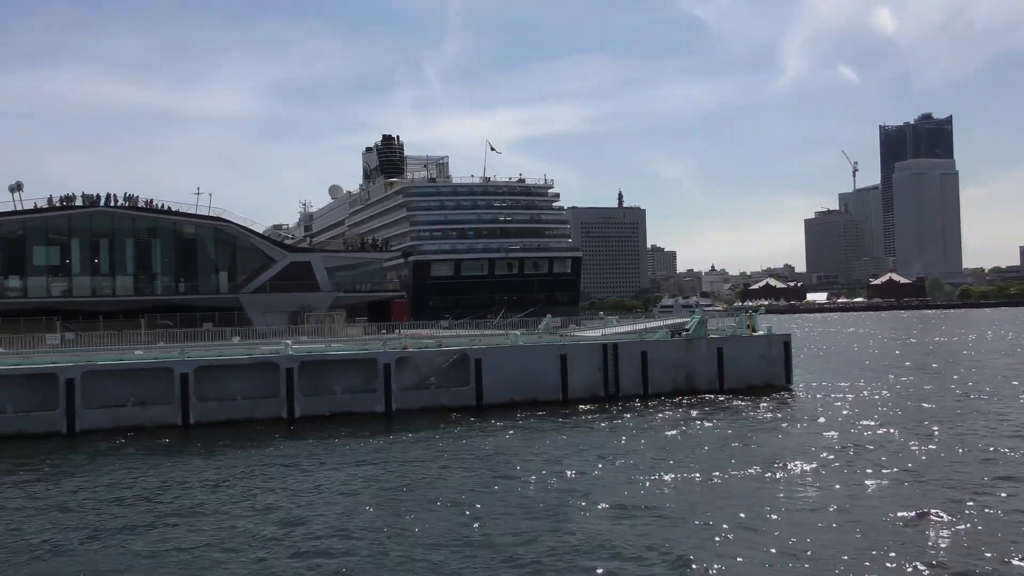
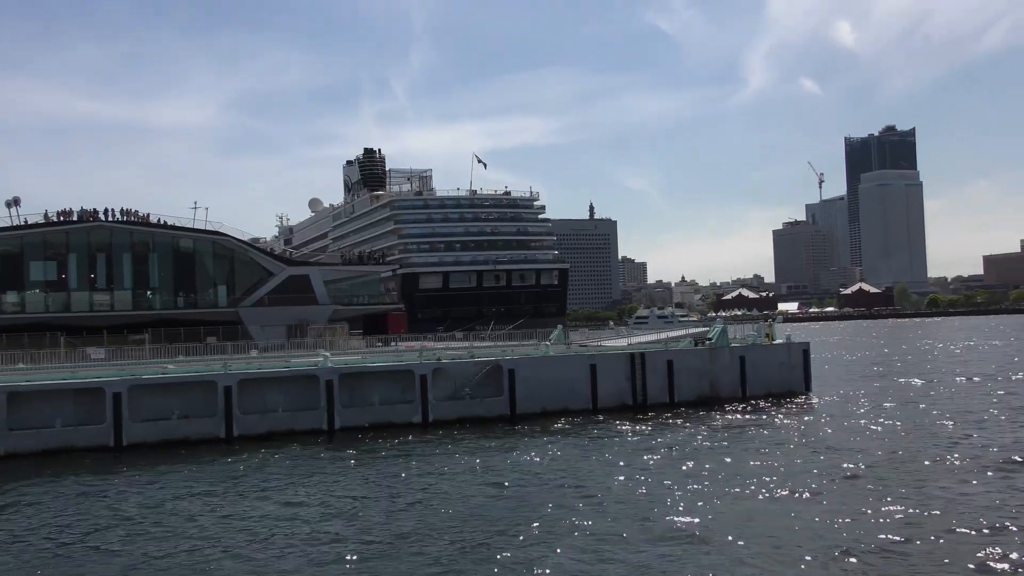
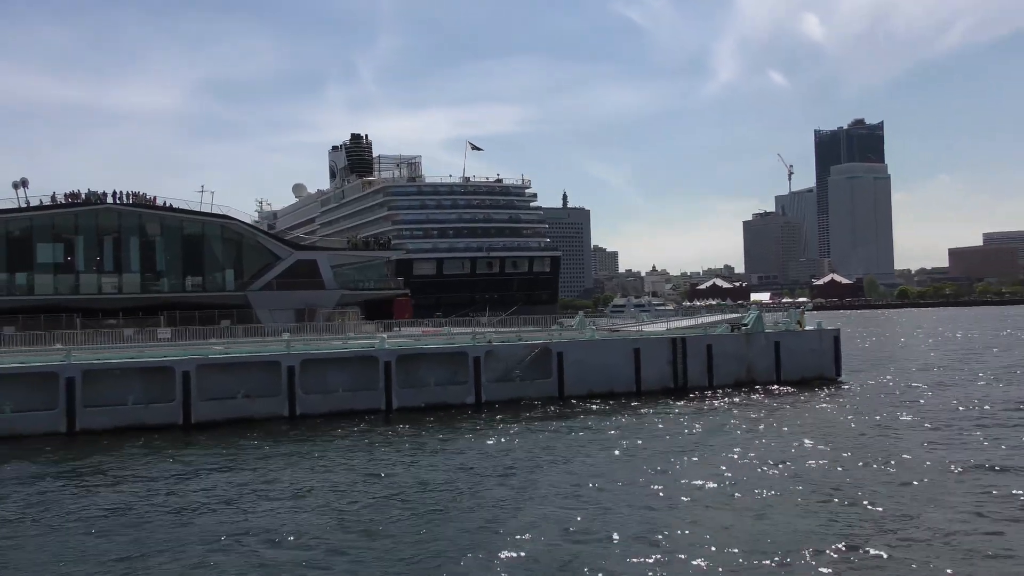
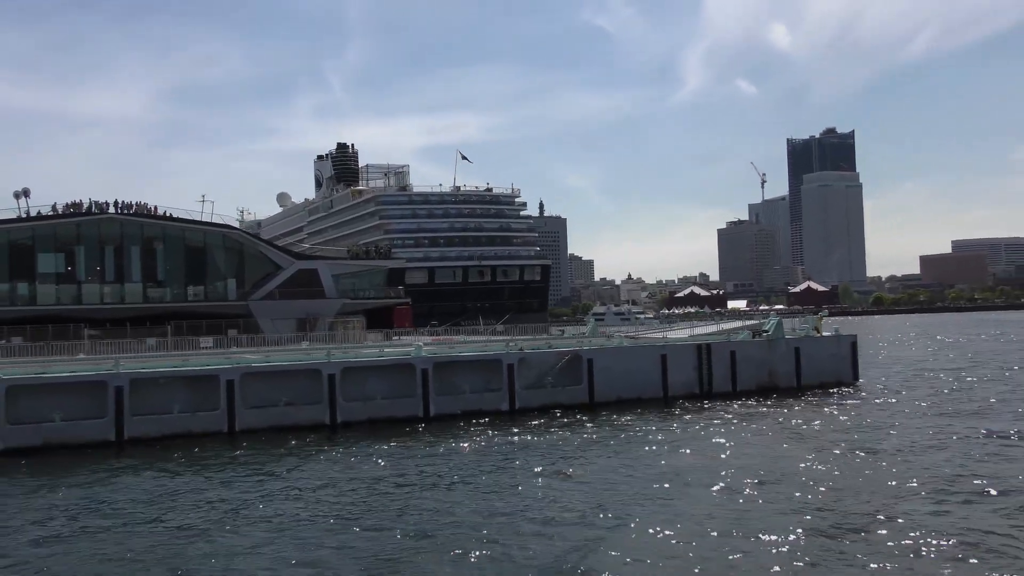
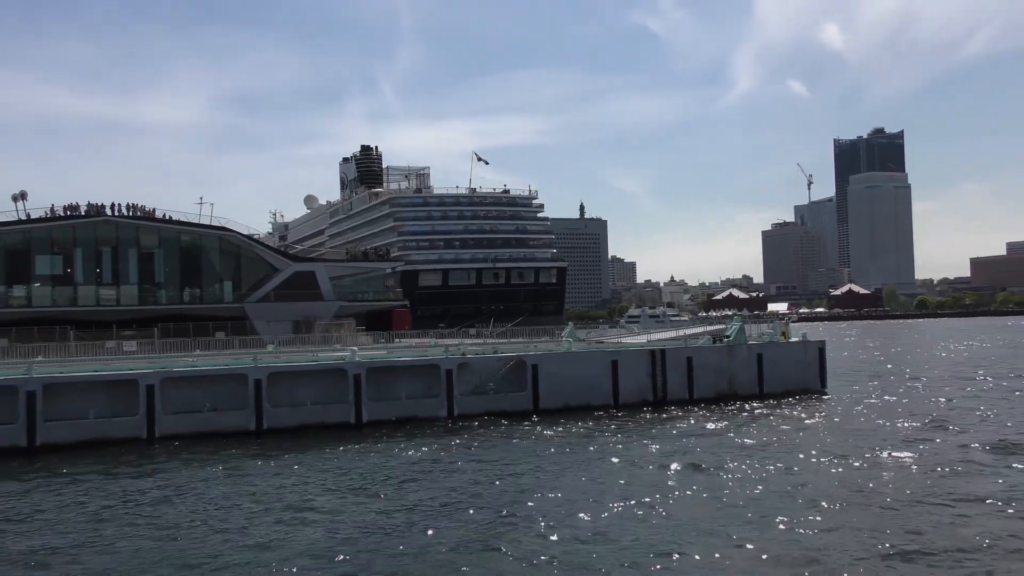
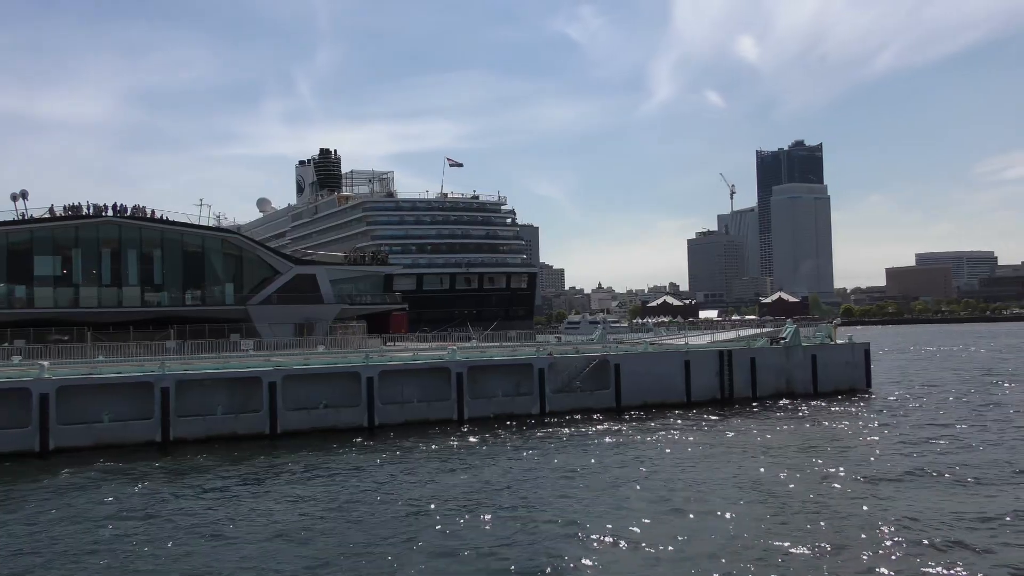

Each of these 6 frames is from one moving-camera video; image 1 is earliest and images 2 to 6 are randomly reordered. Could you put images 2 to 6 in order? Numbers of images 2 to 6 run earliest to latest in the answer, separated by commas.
2, 5, 3, 4, 6
